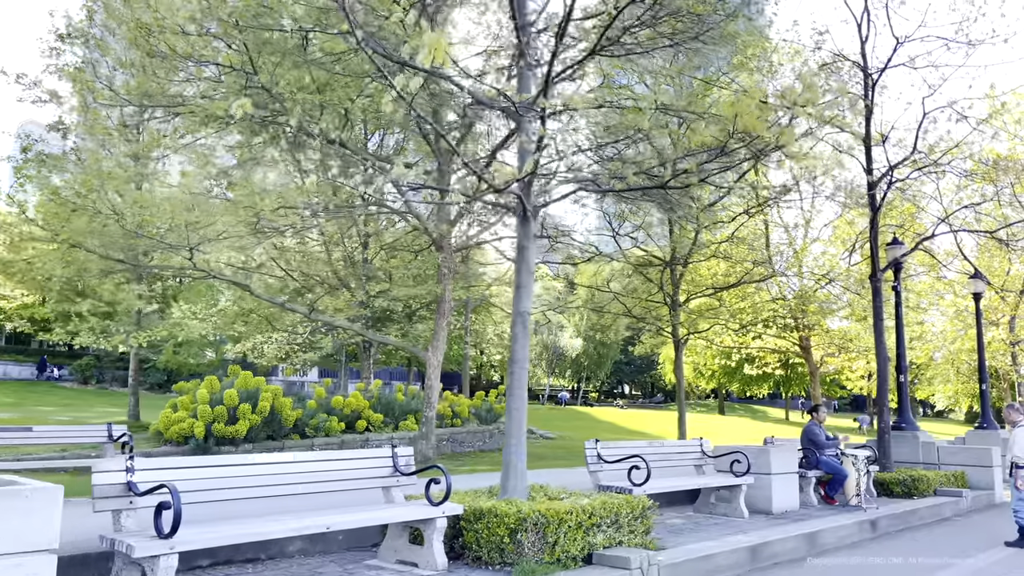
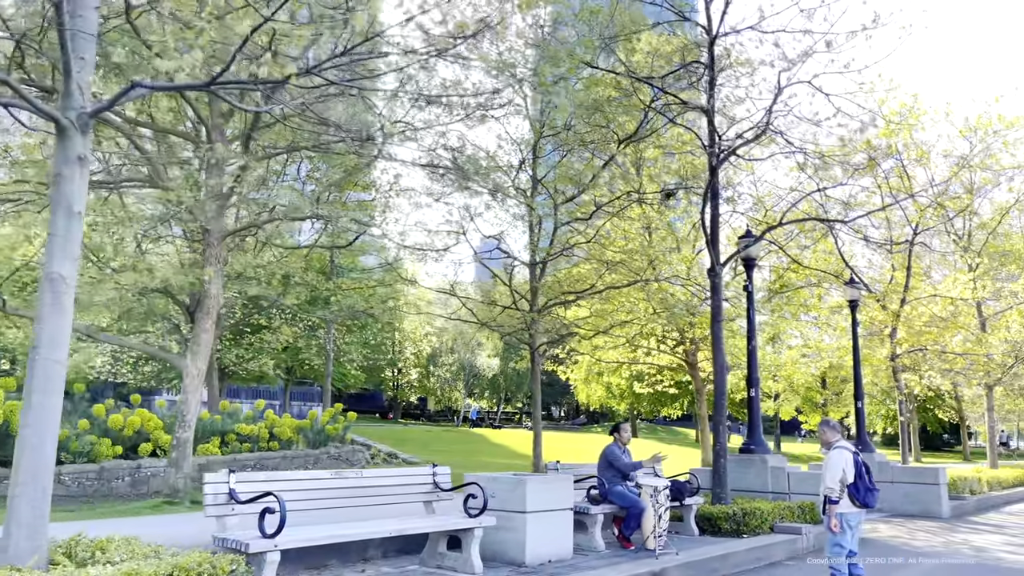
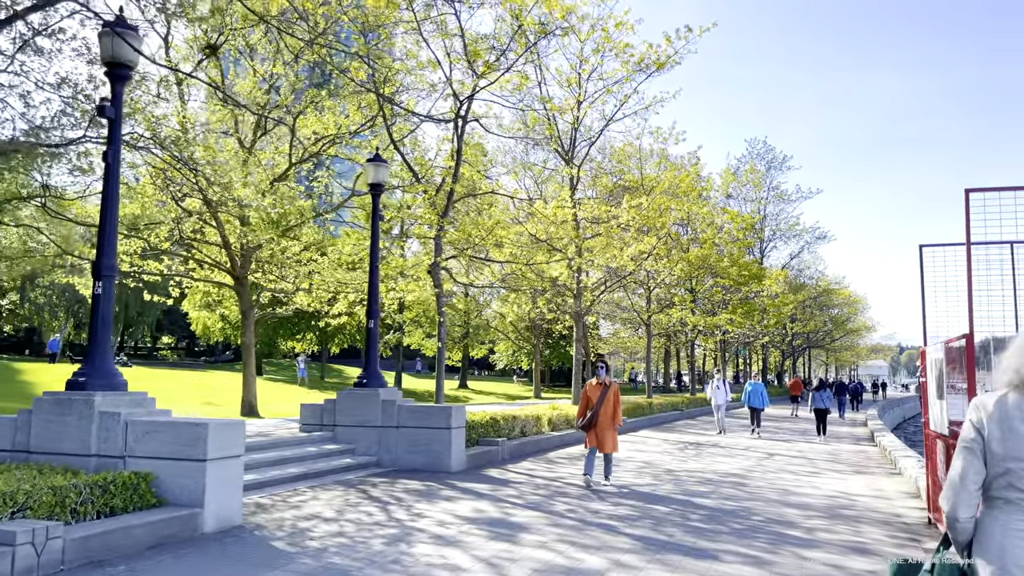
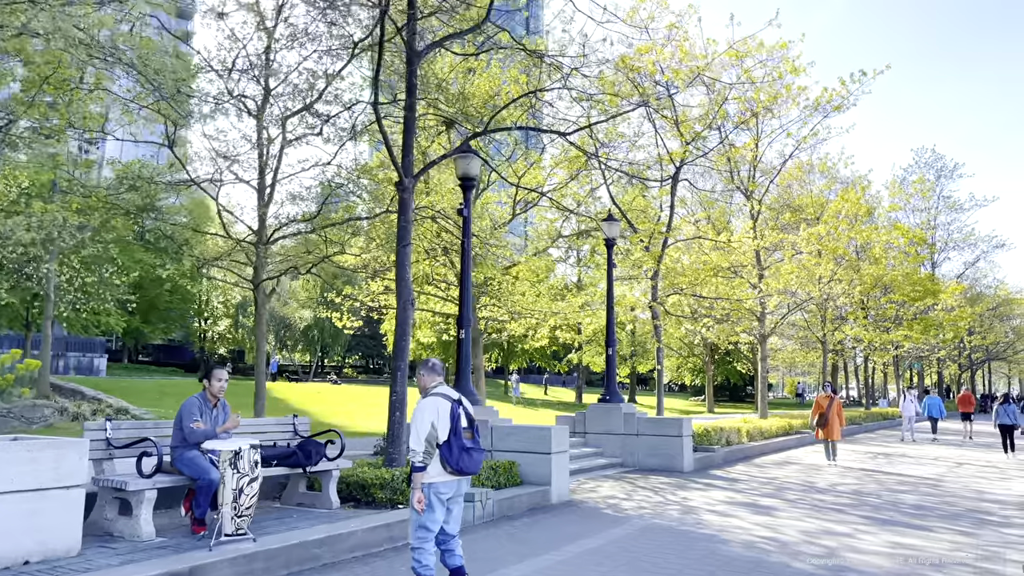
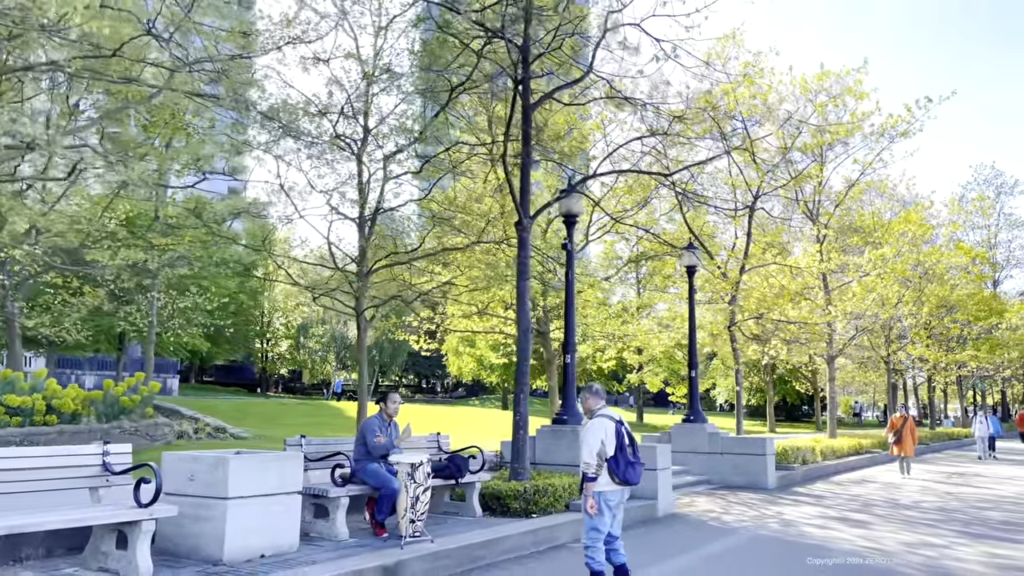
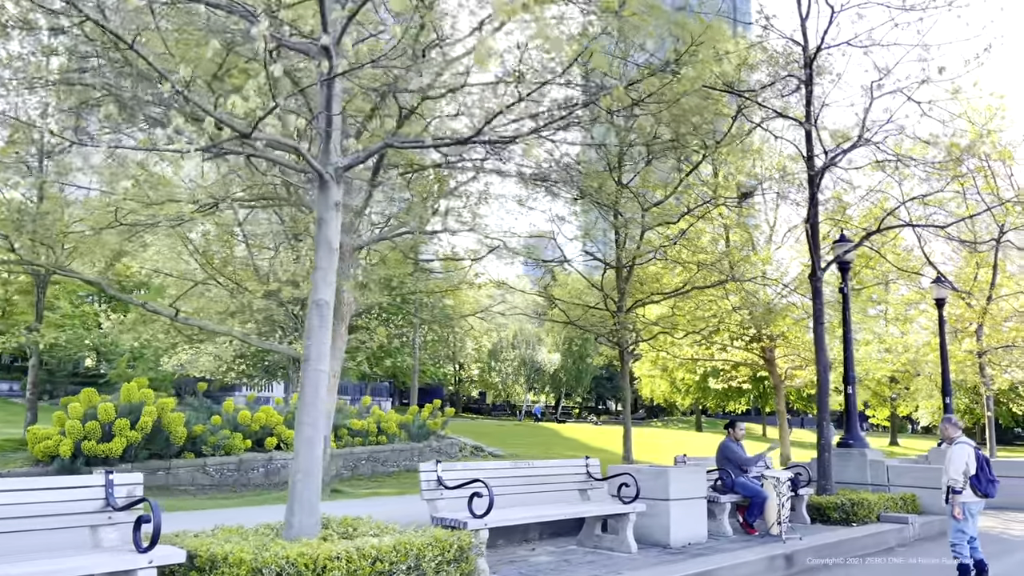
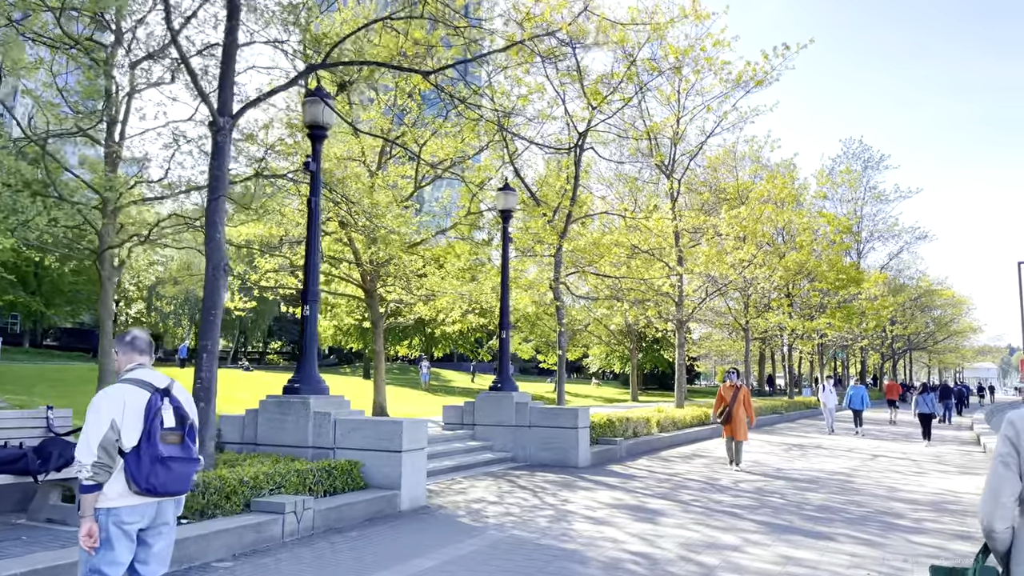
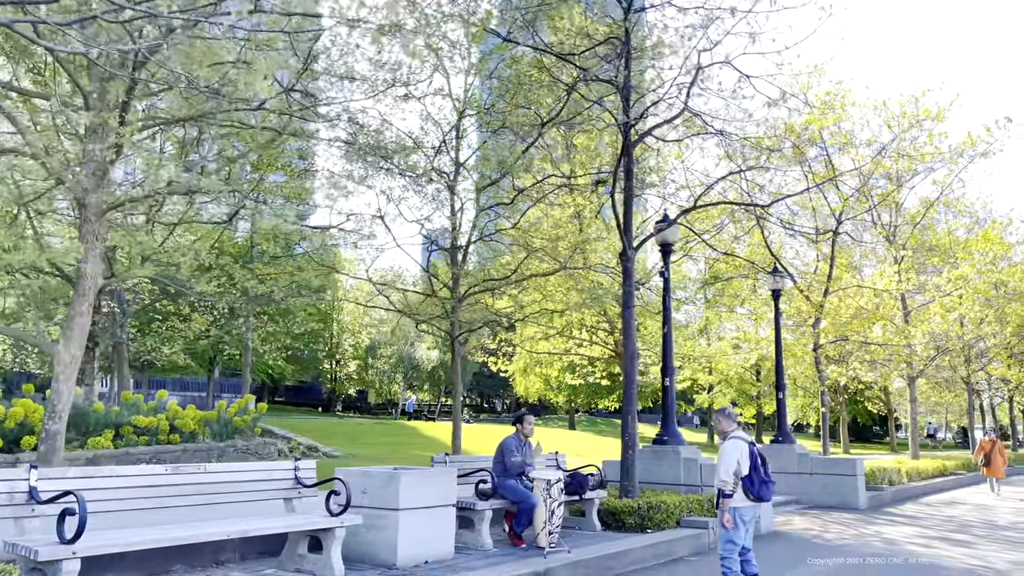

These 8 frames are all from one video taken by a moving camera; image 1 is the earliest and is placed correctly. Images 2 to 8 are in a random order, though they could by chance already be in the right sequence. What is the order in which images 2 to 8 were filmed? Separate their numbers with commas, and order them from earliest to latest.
6, 2, 8, 5, 4, 7, 3
